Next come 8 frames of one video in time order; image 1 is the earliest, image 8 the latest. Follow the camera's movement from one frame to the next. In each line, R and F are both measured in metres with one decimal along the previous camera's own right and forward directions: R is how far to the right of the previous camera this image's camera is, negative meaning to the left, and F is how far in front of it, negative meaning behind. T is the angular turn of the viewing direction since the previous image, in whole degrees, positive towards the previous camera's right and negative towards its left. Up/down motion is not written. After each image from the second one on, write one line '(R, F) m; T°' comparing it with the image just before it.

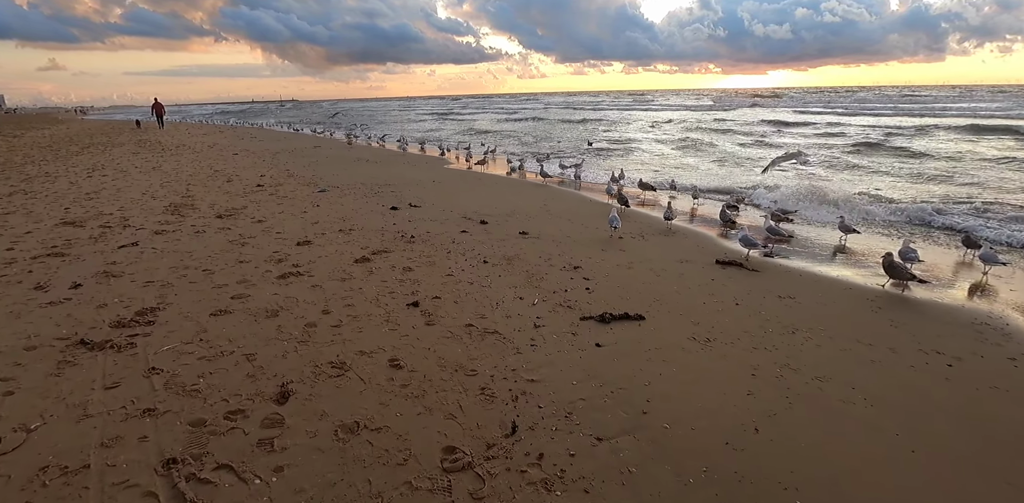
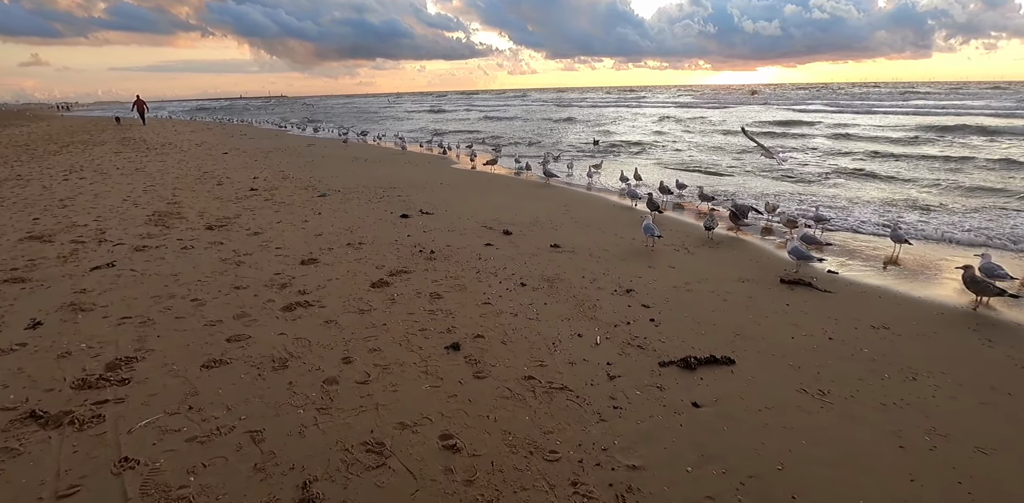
(-0.7, +1.1) m; +1°
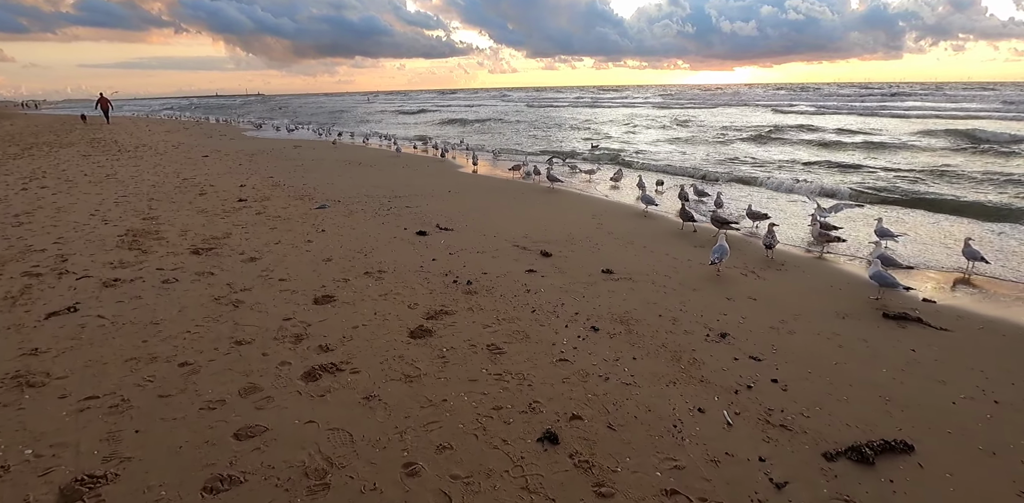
(-0.9, +1.3) m; +2°
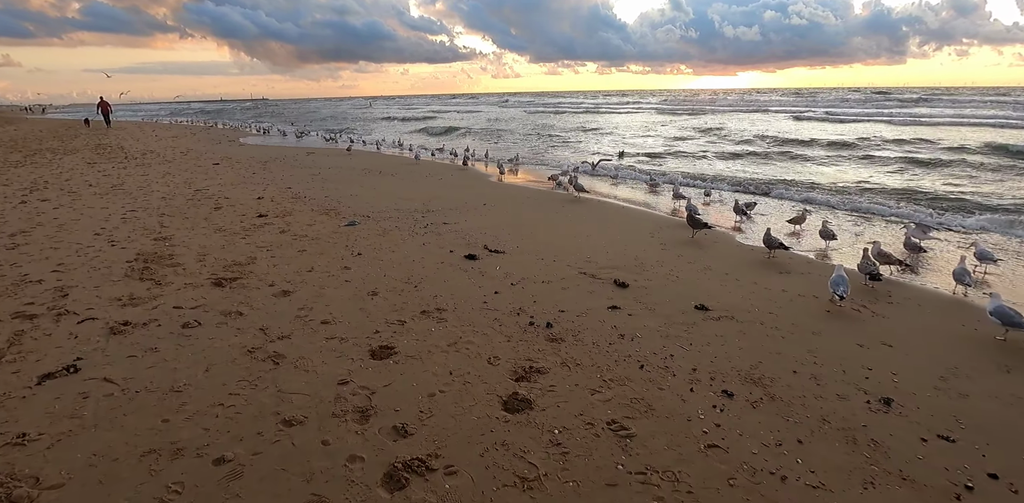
(-0.9, +1.1) m; 0°
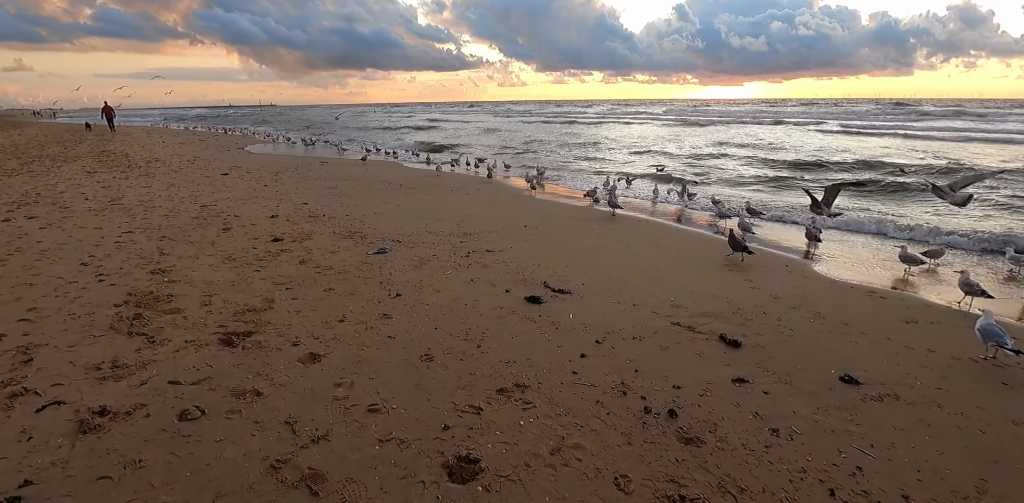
(-0.9, +1.4) m; 0°
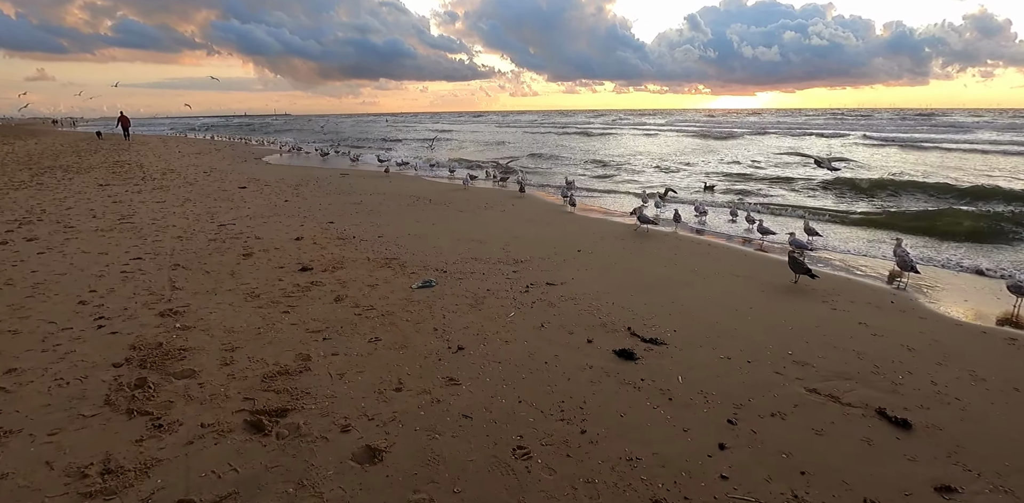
(-0.8, +1.2) m; -1°
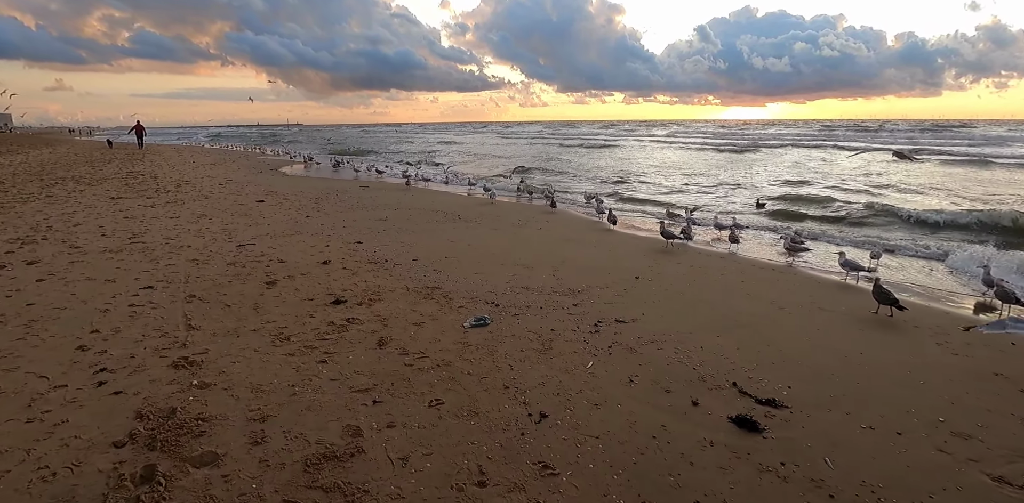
(-0.7, +1.0) m; -1°
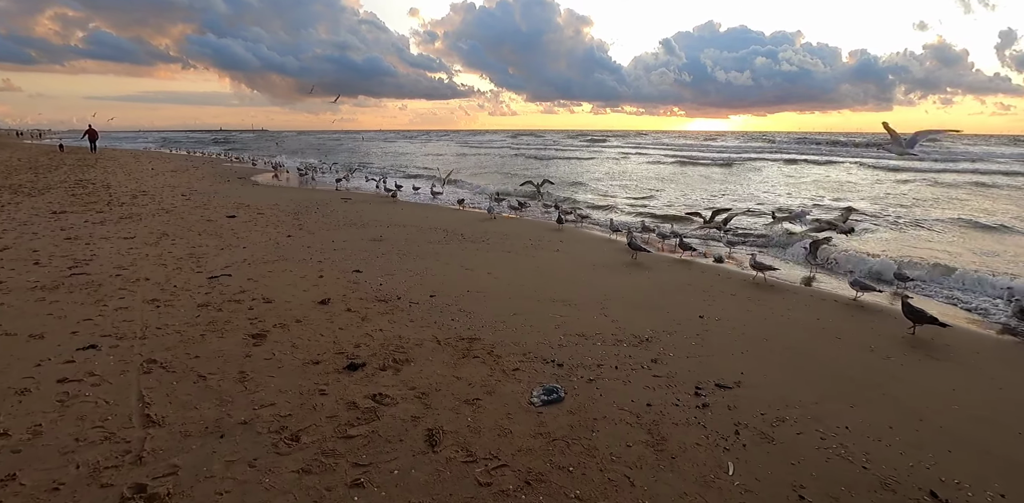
(-1.0, +1.6) m; +3°
